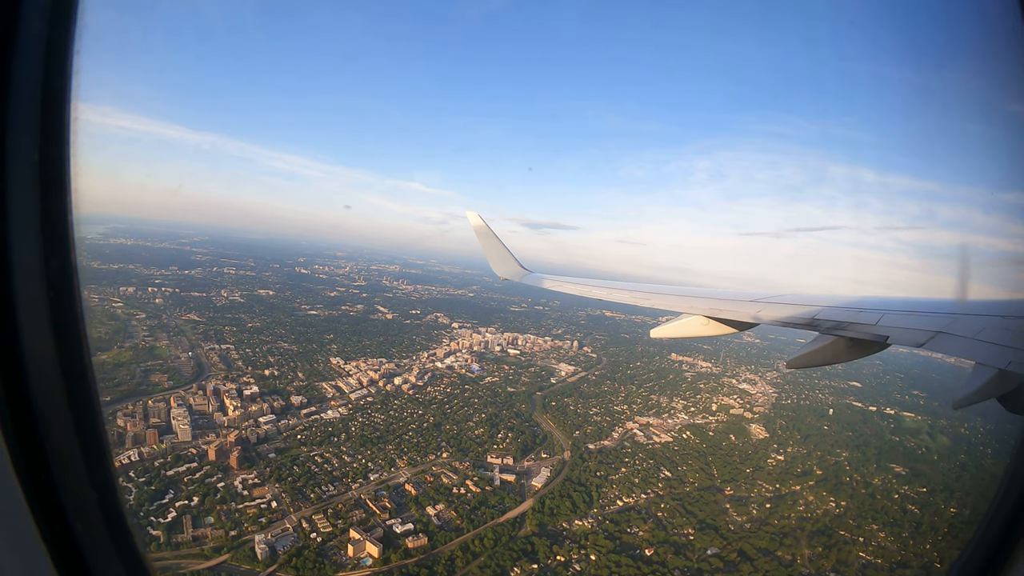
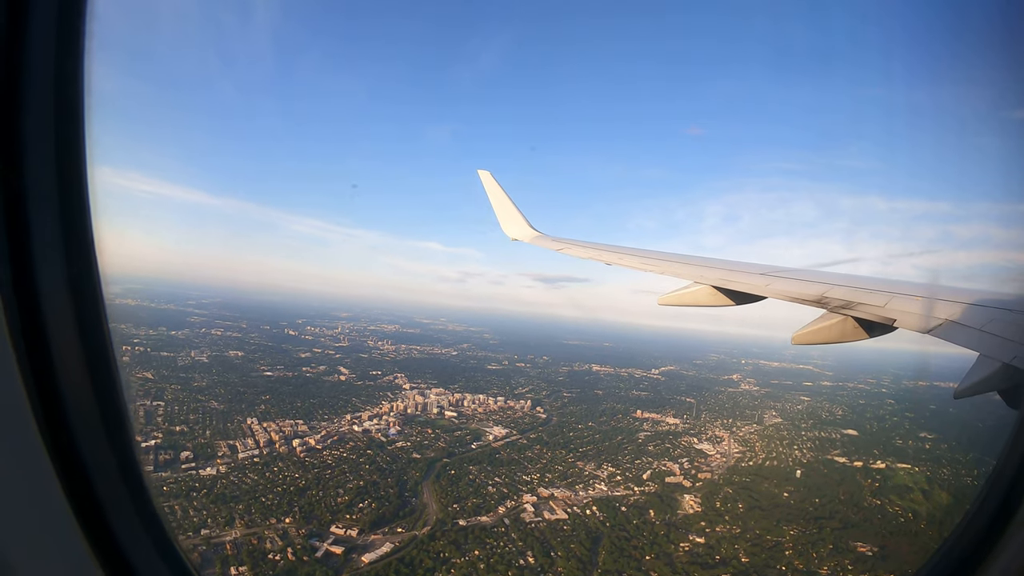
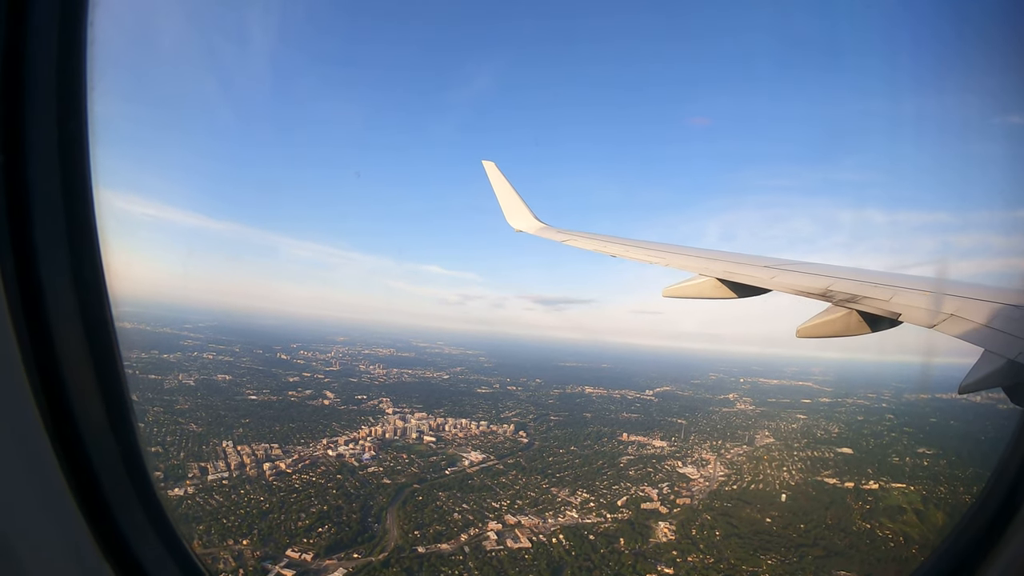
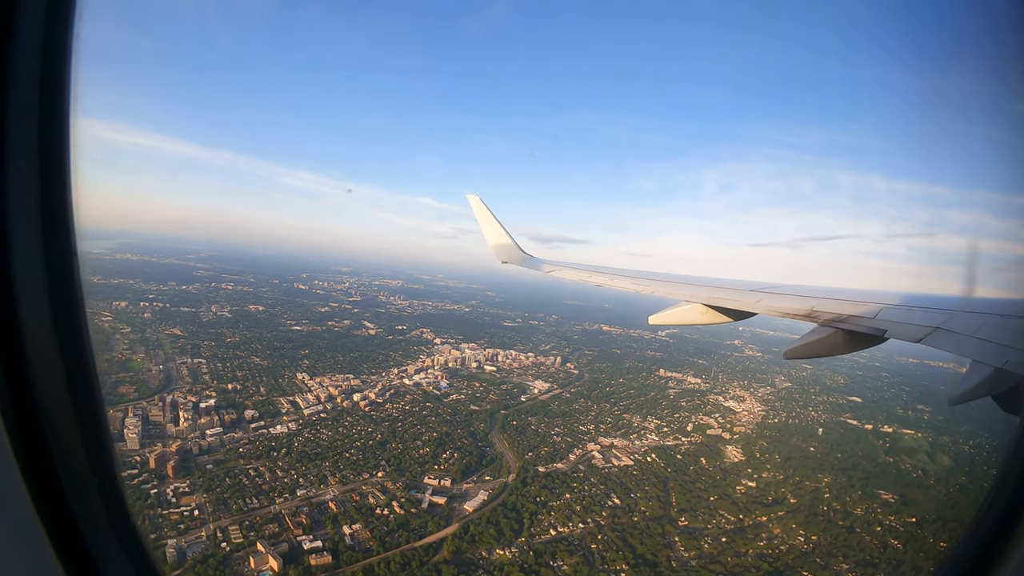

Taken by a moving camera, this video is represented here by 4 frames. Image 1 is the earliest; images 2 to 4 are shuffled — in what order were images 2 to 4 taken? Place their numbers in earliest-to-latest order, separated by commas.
4, 2, 3
